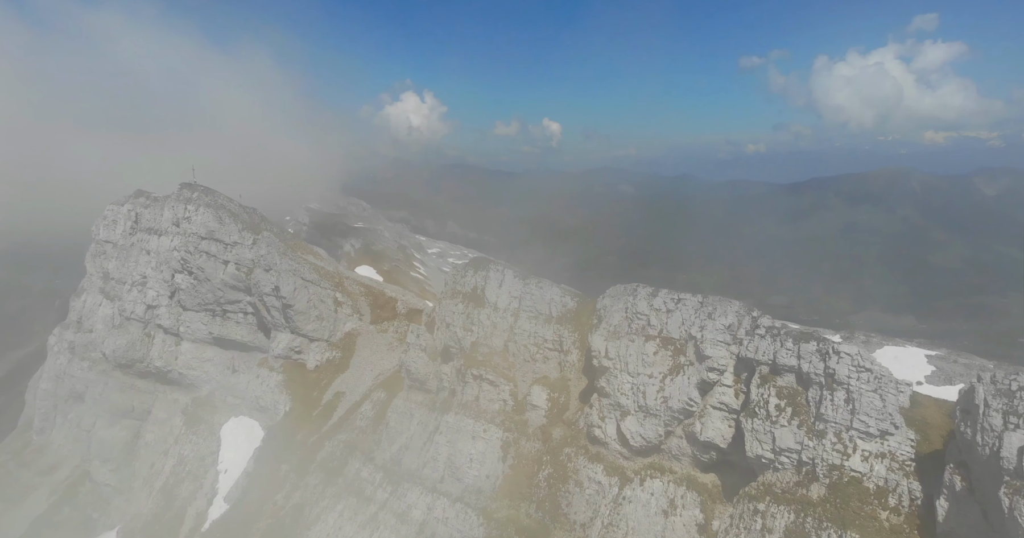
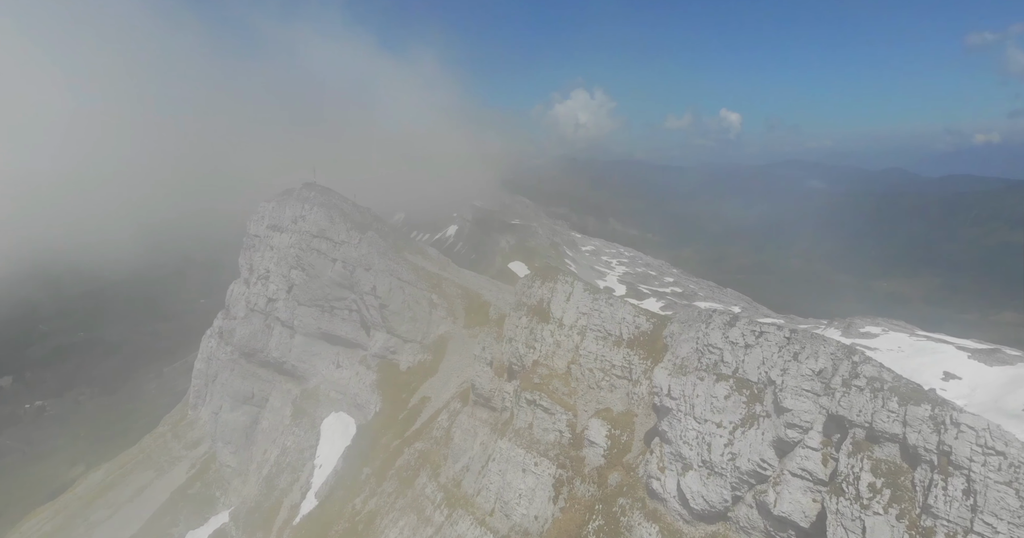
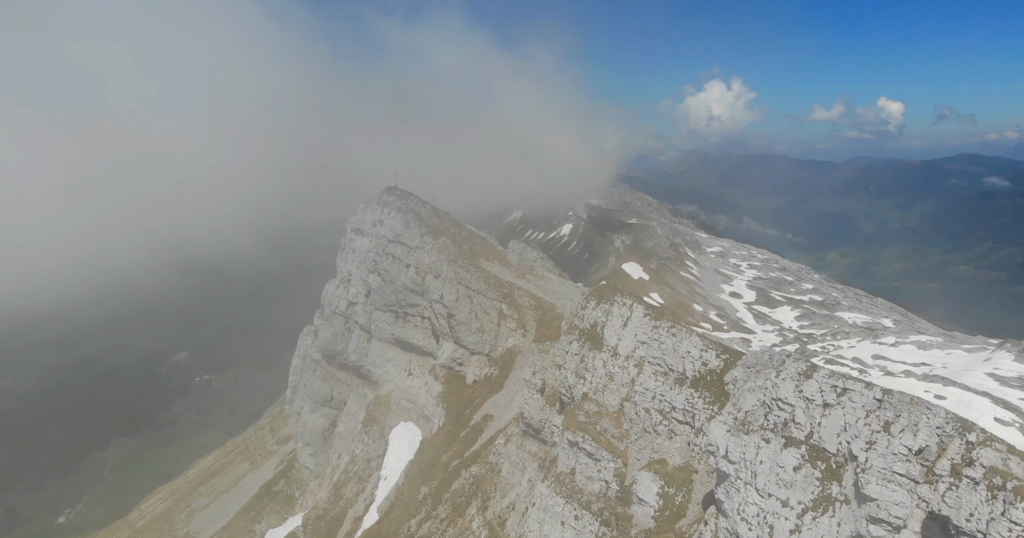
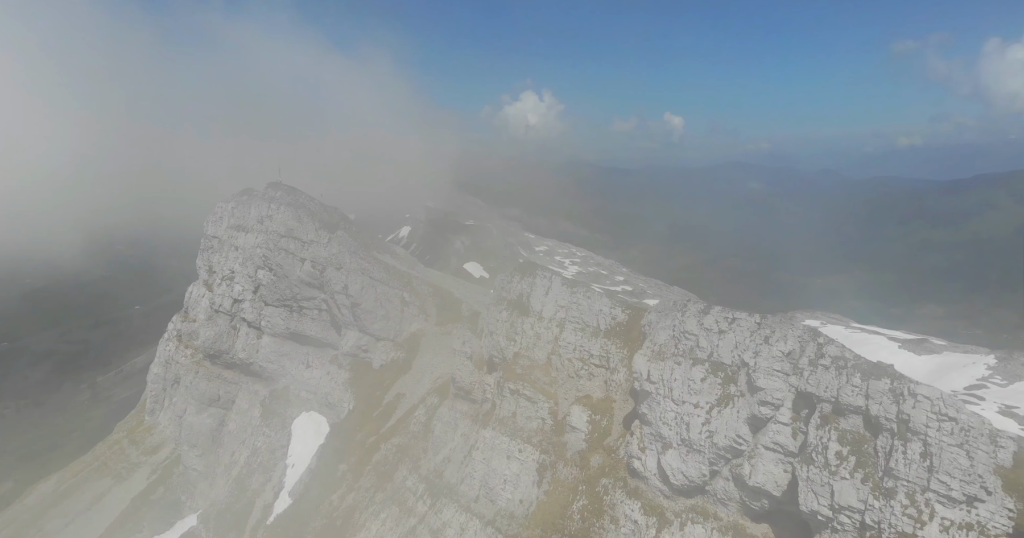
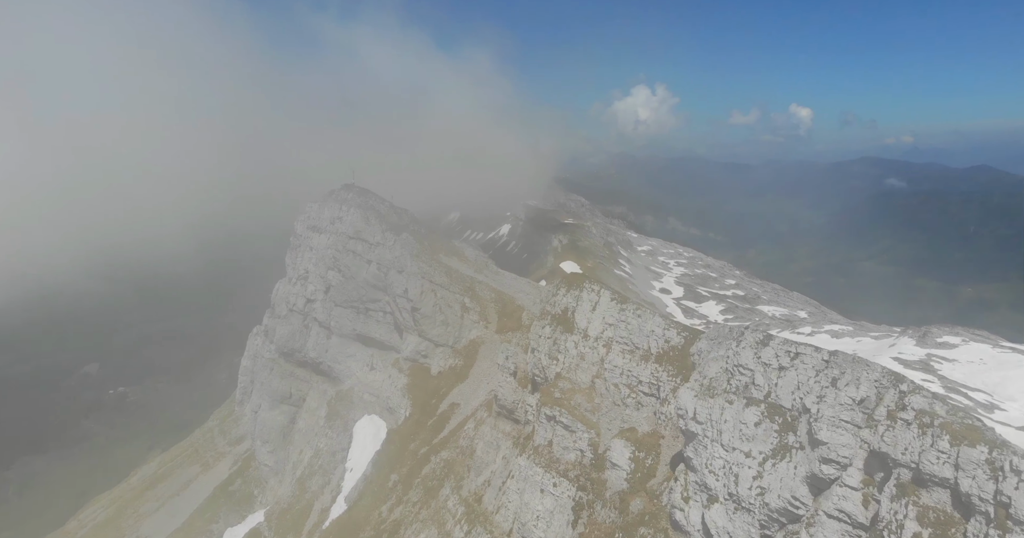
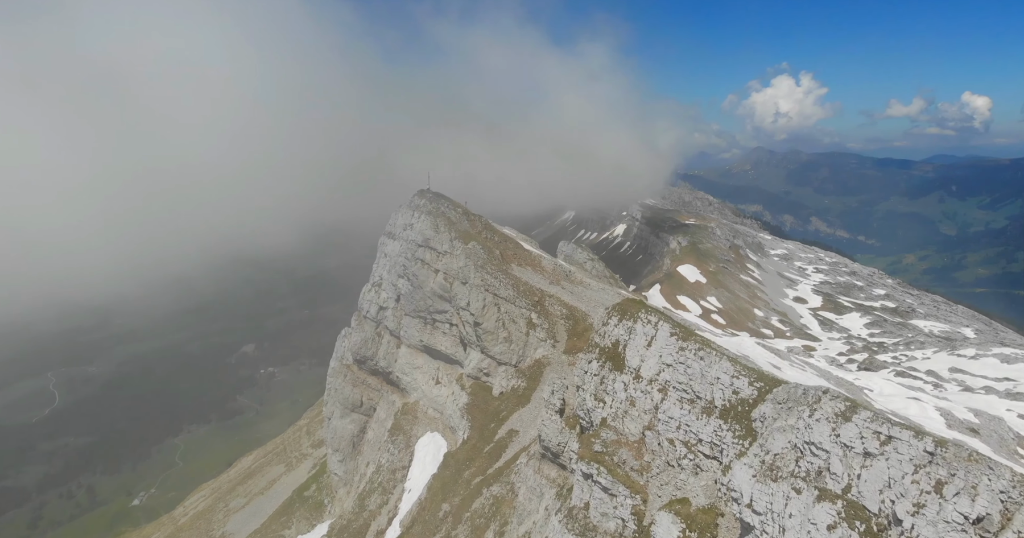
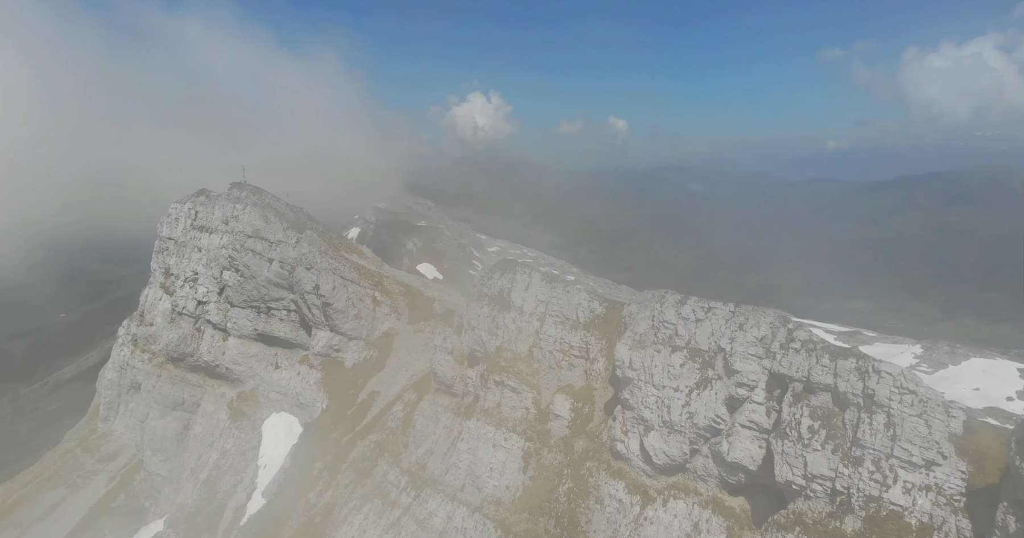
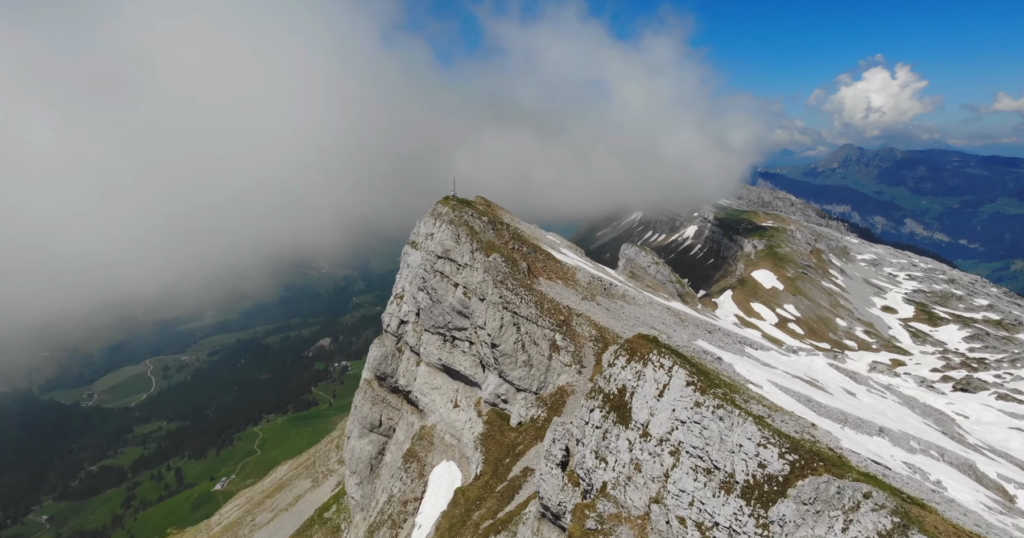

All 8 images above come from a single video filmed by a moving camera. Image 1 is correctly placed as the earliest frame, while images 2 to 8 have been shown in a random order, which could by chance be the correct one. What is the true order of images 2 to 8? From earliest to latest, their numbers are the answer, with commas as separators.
7, 4, 2, 5, 3, 6, 8
